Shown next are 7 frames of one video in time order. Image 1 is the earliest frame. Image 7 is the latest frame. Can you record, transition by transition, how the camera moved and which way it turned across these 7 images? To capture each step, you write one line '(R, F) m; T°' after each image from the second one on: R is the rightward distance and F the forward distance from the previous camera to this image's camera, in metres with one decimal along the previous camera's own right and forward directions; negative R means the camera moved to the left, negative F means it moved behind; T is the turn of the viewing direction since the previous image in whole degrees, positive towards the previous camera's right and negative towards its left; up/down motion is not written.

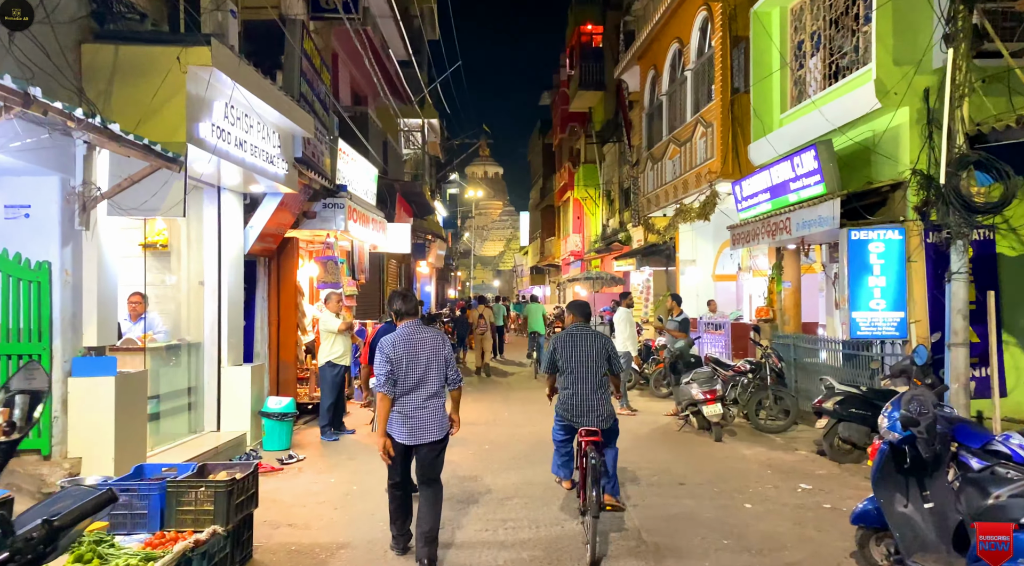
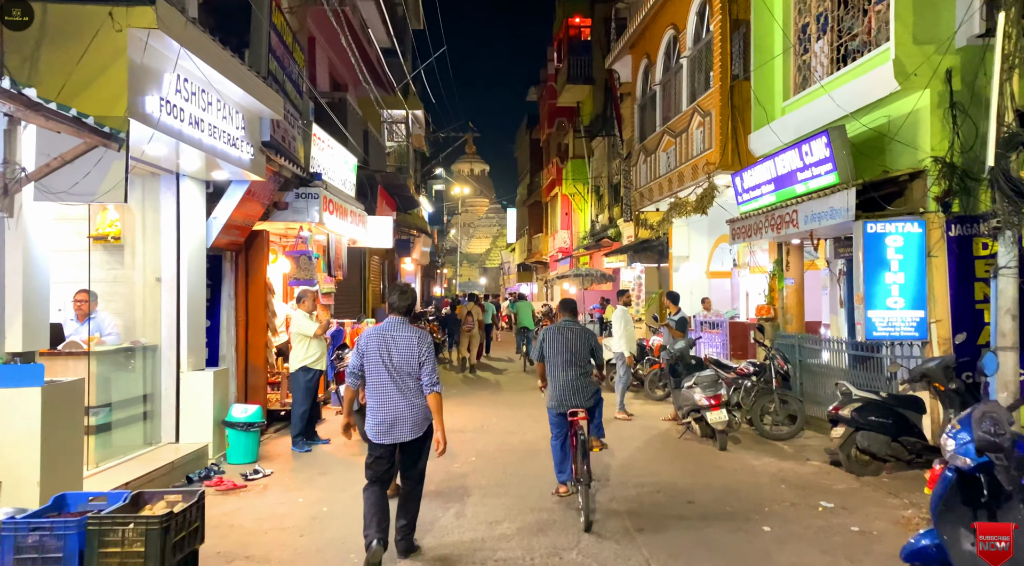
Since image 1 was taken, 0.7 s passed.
(0.0, +0.7) m; +1°
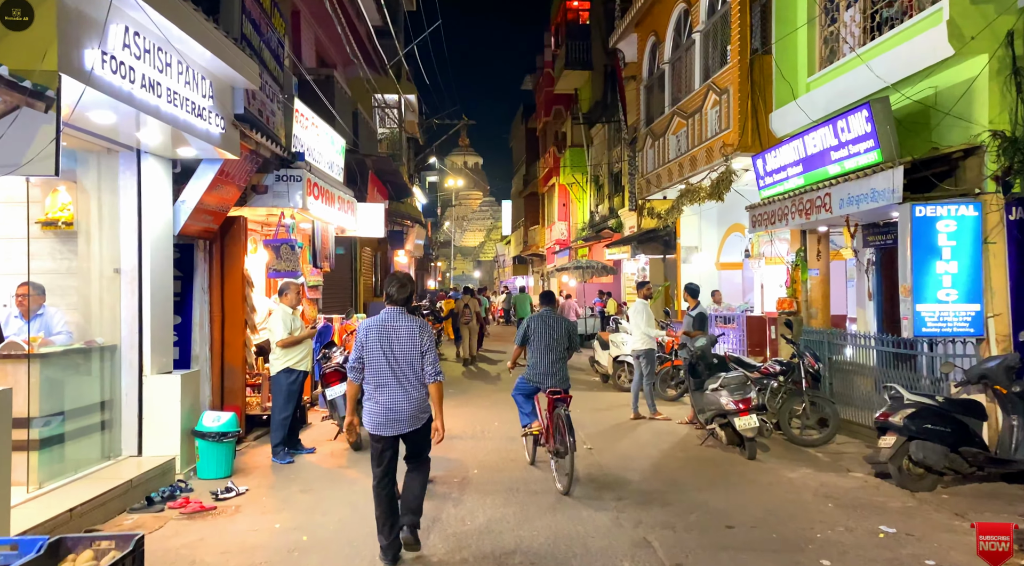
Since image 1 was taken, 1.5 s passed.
(-0.1, +0.8) m; +1°
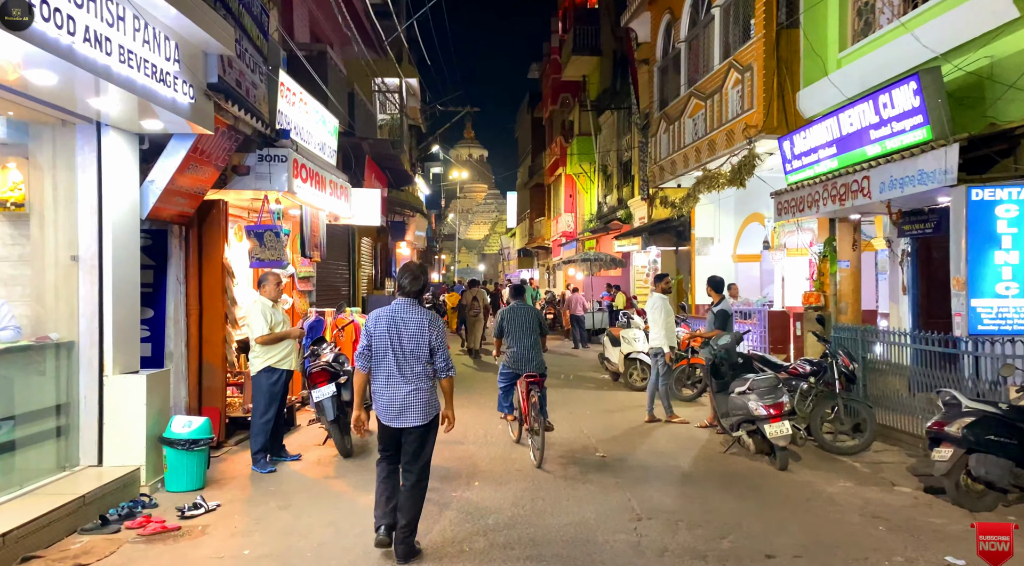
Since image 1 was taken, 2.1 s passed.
(0.0, +0.7) m; 0°
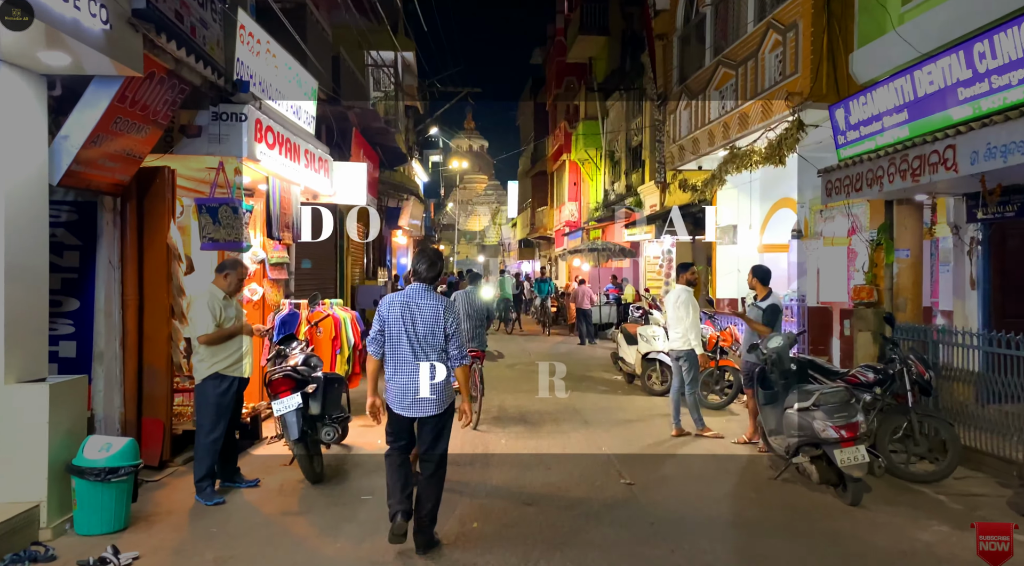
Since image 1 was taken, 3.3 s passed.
(-0.1, +1.3) m; 0°
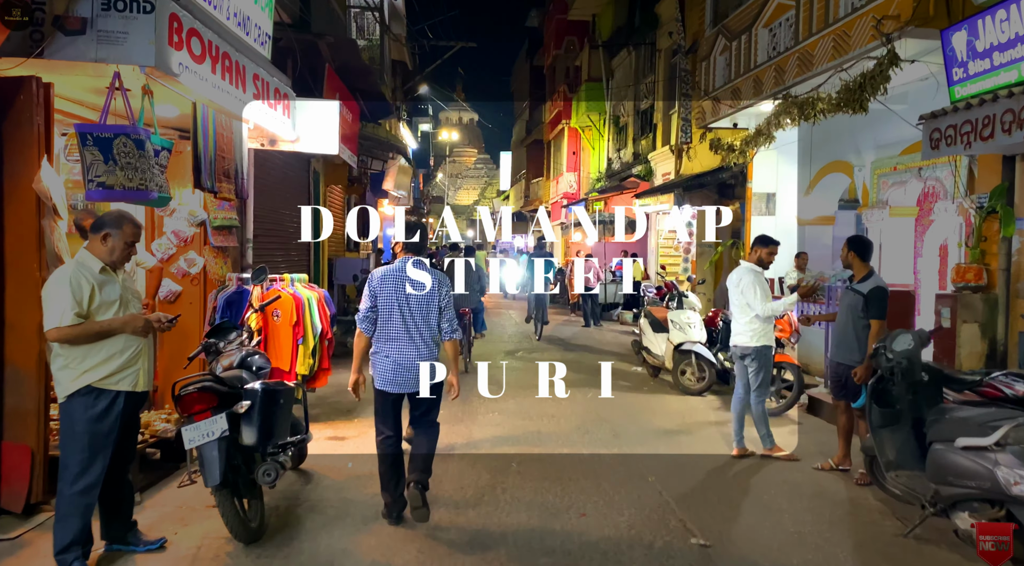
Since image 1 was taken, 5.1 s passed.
(-0.2, +1.8) m; +1°
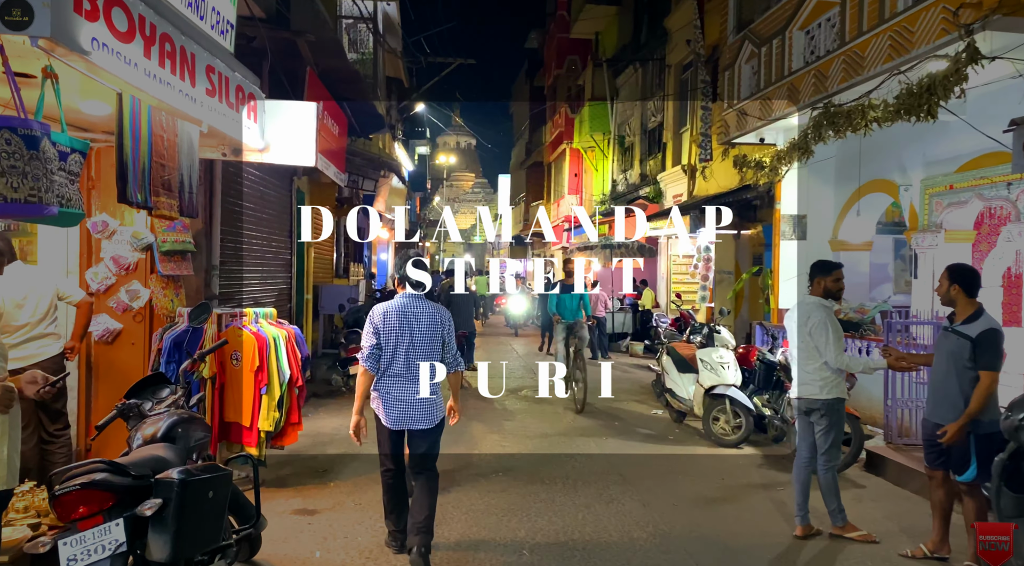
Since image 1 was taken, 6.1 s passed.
(-0.1, +1.1) m; 0°
